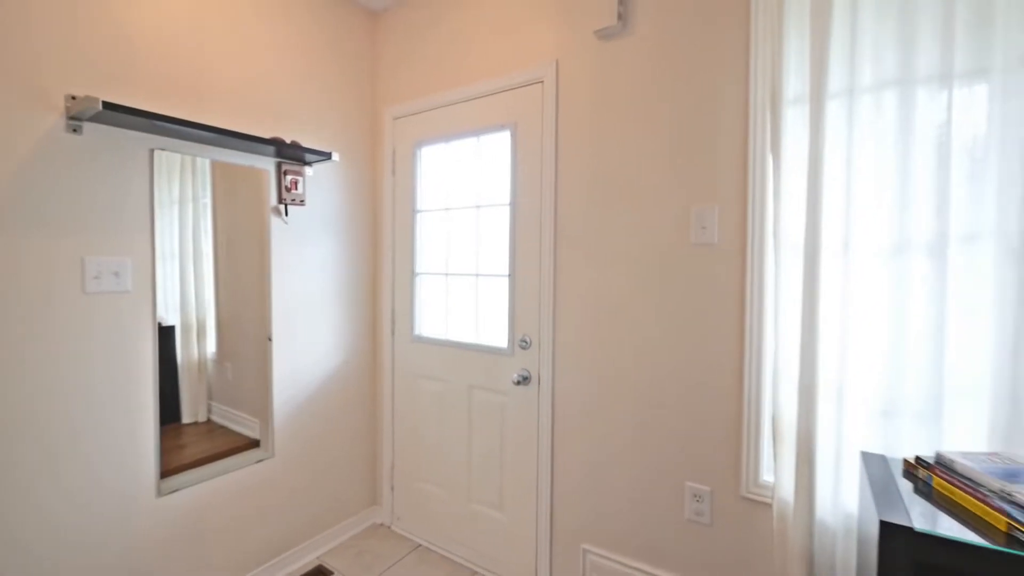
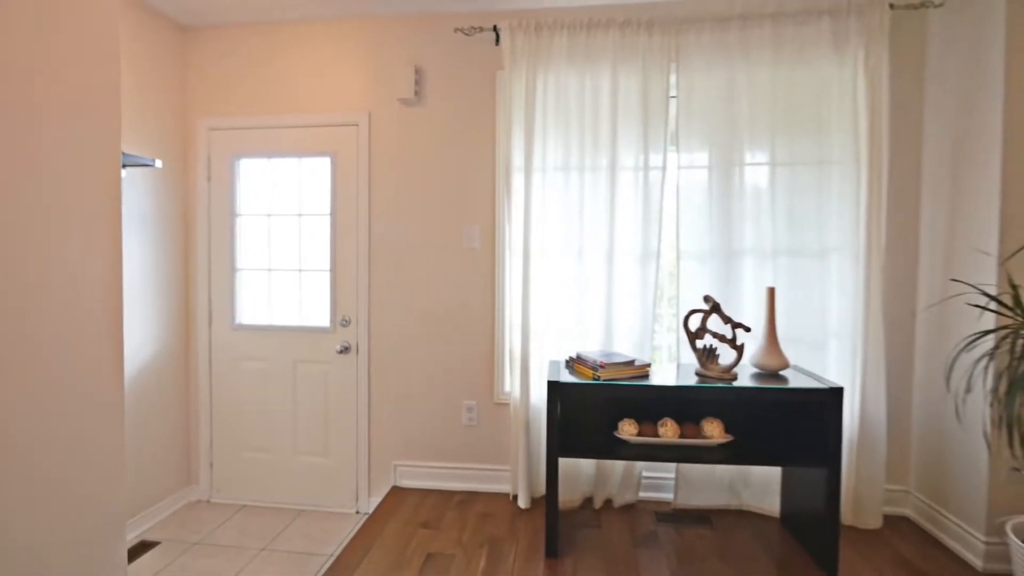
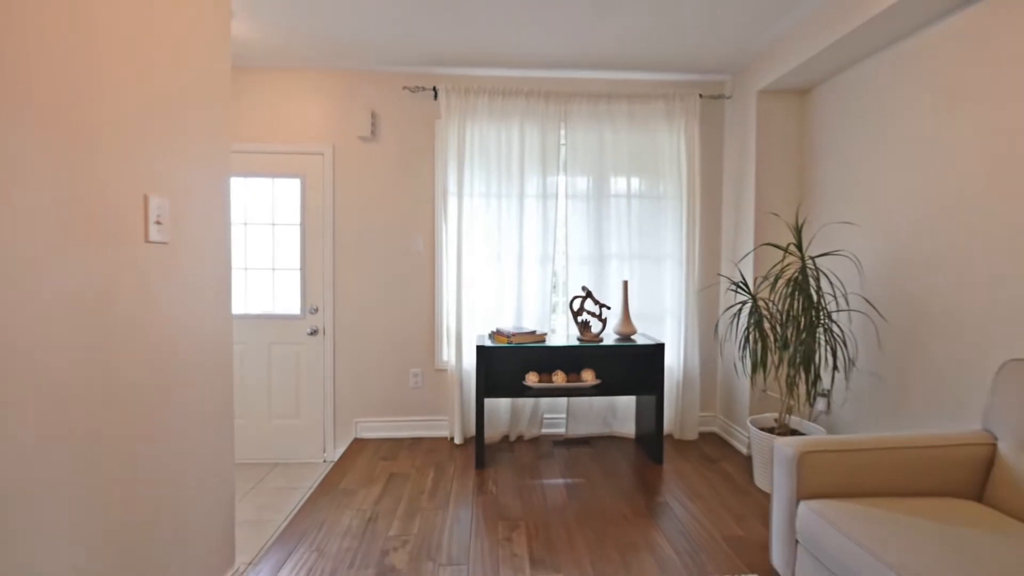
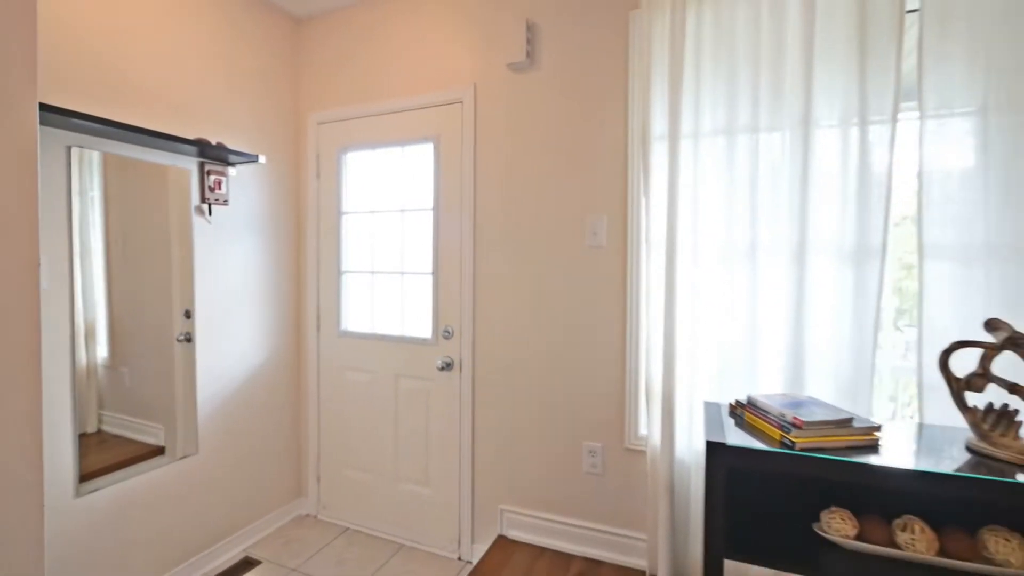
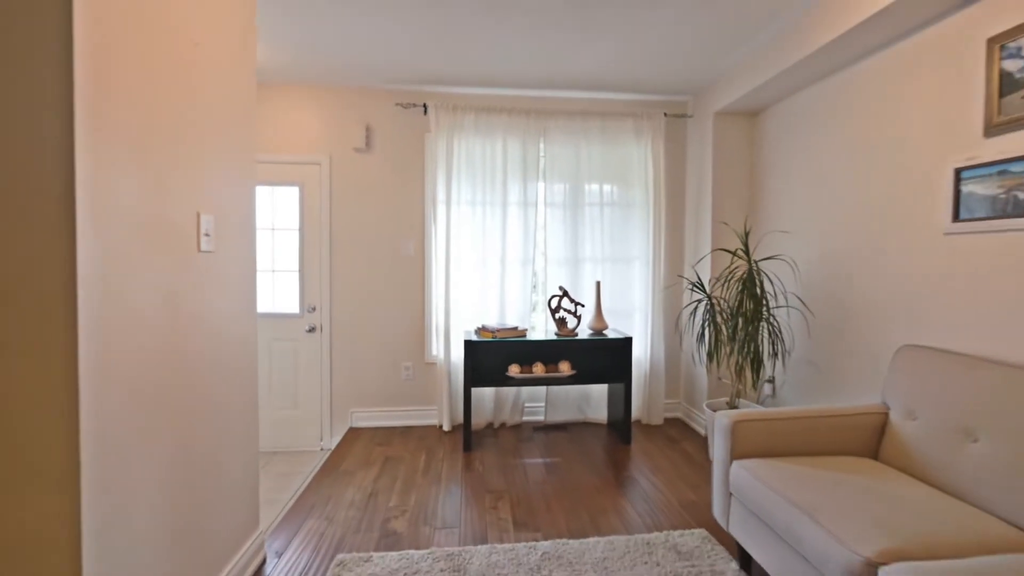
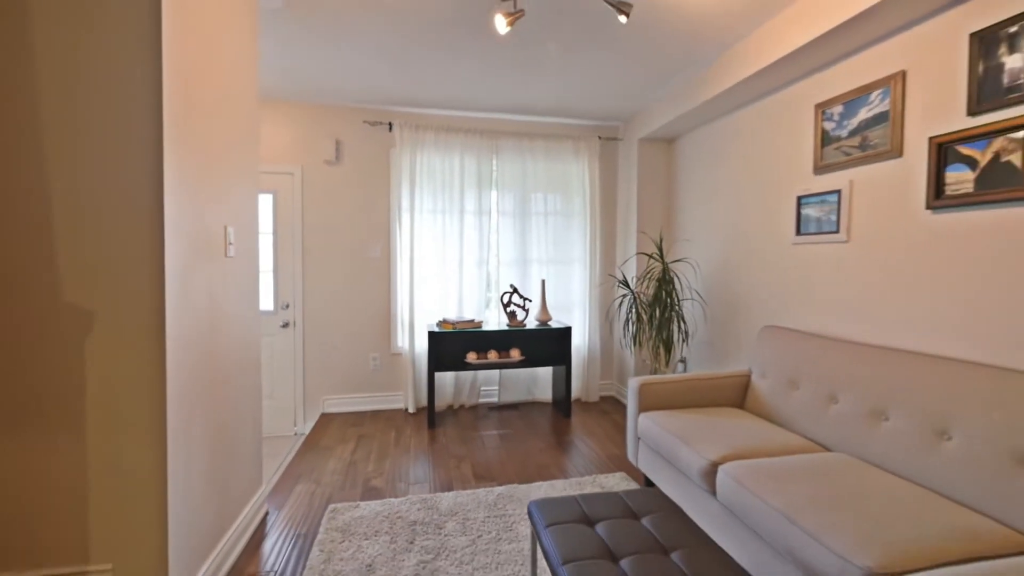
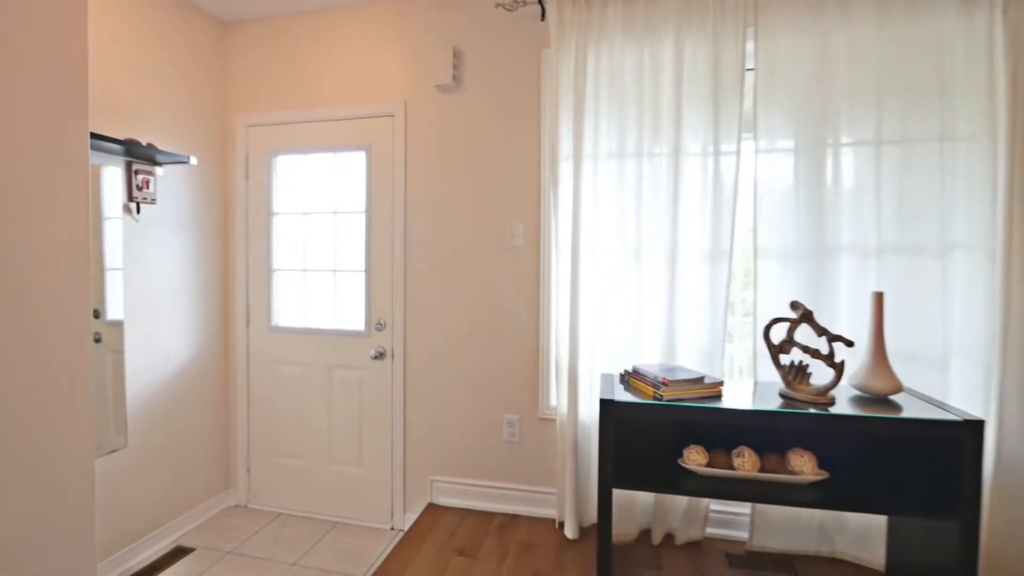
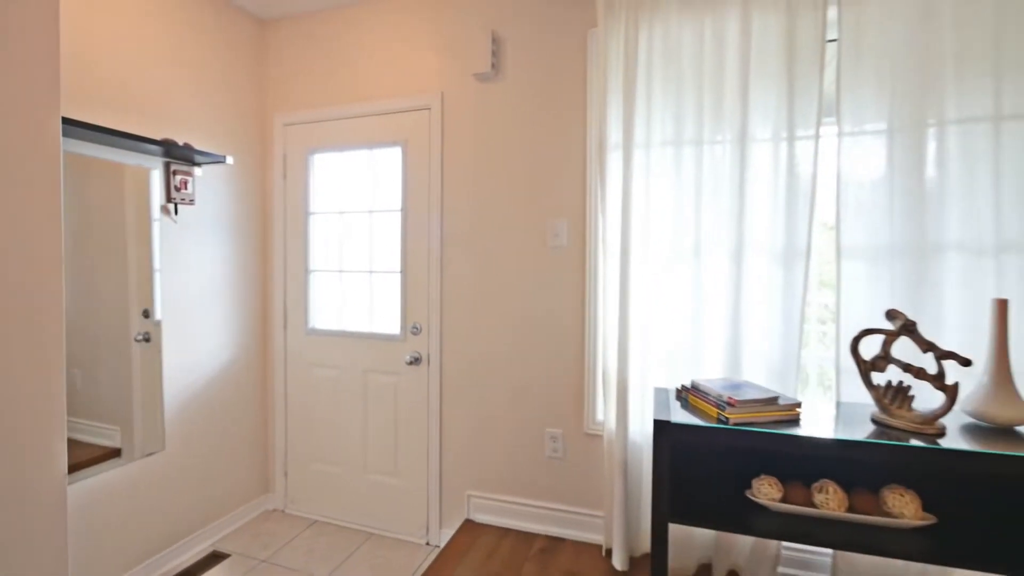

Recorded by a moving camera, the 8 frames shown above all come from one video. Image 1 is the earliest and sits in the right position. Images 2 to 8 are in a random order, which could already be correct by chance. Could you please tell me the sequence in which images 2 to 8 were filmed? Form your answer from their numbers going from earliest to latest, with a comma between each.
4, 8, 7, 2, 3, 5, 6
